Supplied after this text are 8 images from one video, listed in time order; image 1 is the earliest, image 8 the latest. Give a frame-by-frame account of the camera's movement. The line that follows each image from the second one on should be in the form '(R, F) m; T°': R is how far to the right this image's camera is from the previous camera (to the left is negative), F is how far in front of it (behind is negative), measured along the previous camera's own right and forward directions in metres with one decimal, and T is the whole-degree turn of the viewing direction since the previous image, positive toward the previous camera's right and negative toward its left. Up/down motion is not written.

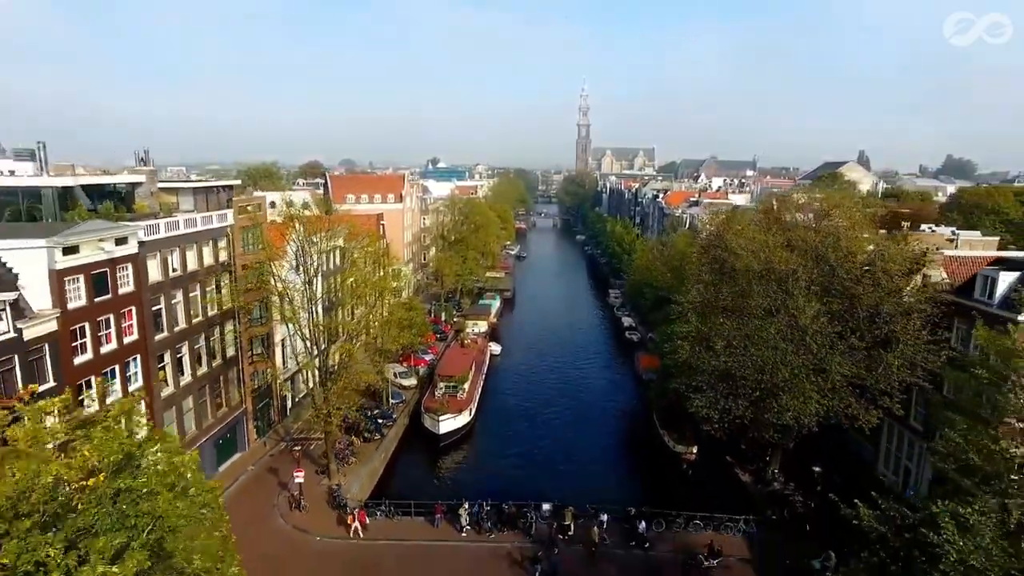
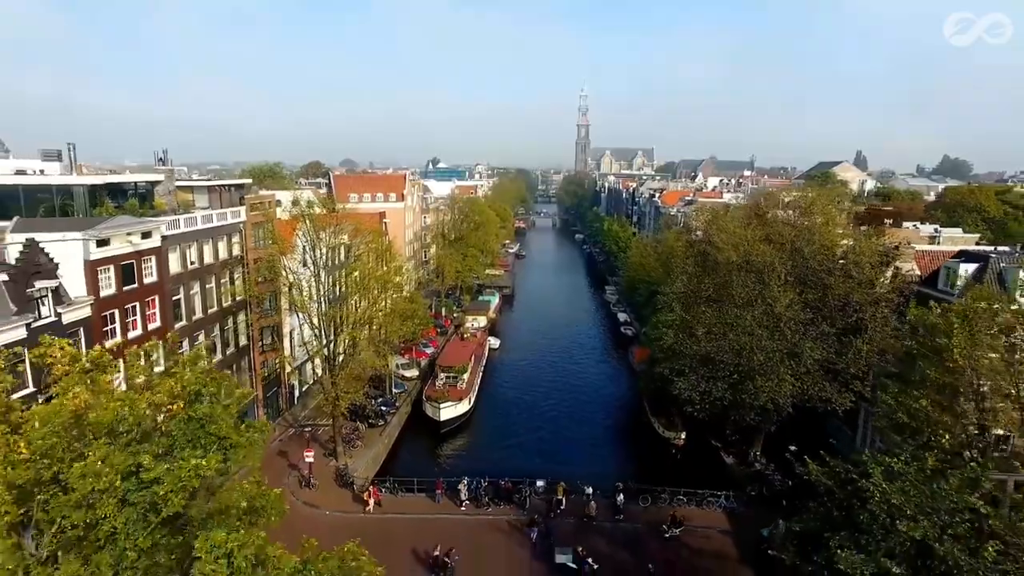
(+0.1, -2.1) m; 0°
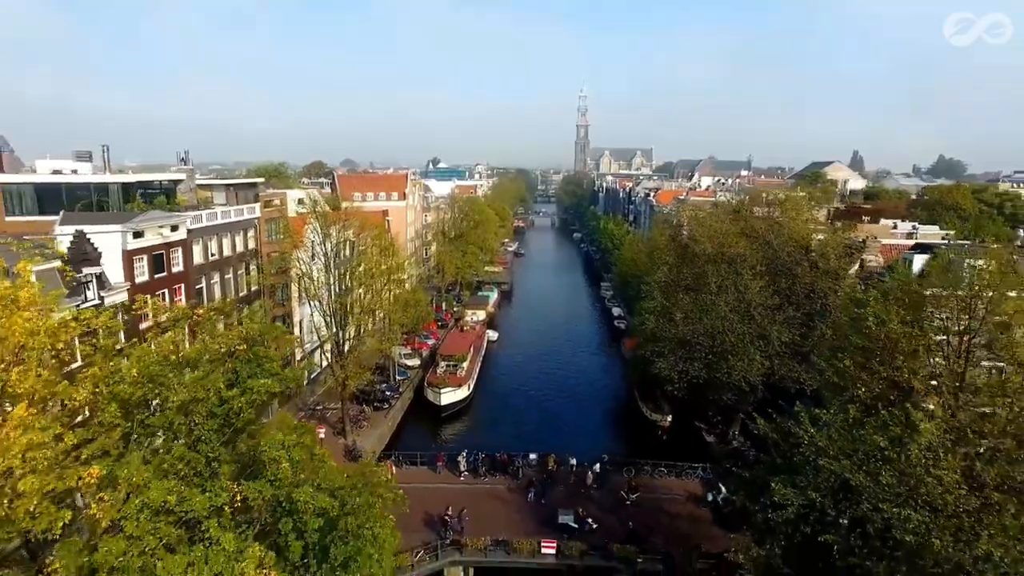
(+0.2, -2.8) m; 0°
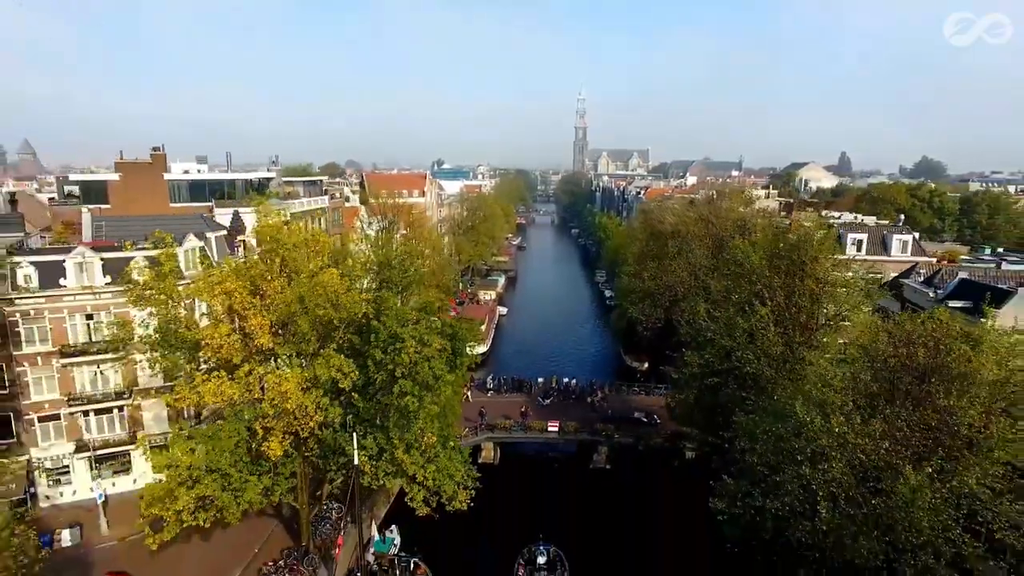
(-0.7, -11.9) m; 0°
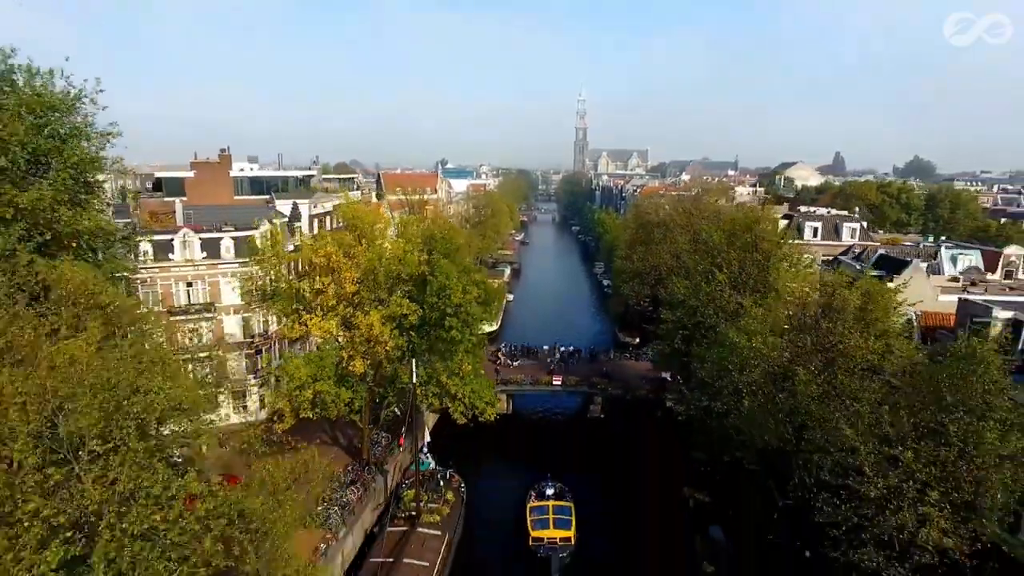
(-0.5, -7.6) m; 0°
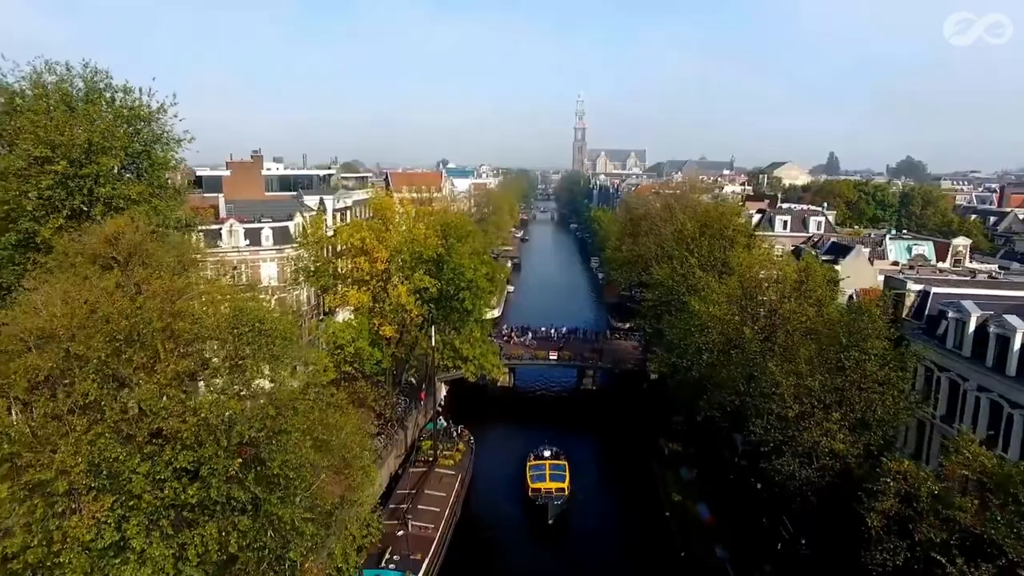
(-0.1, -5.7) m; 0°
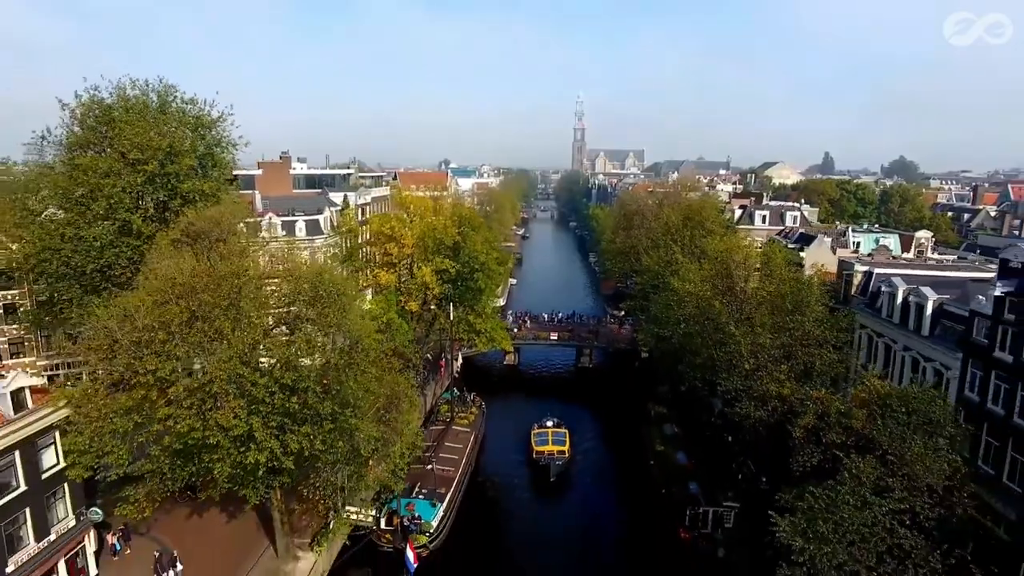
(-0.3, -5.5) m; 0°
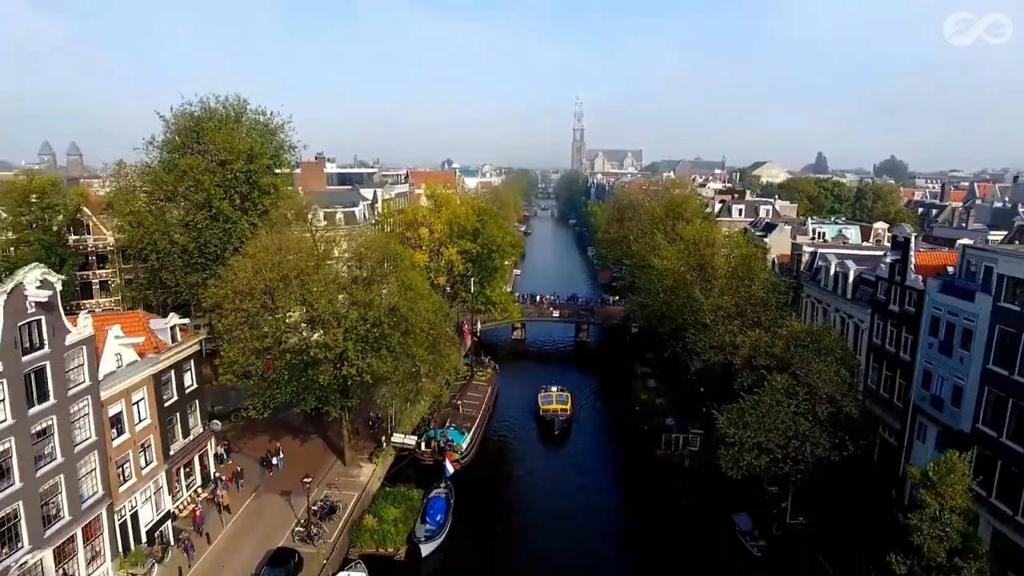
(-0.6, -8.0) m; 0°
